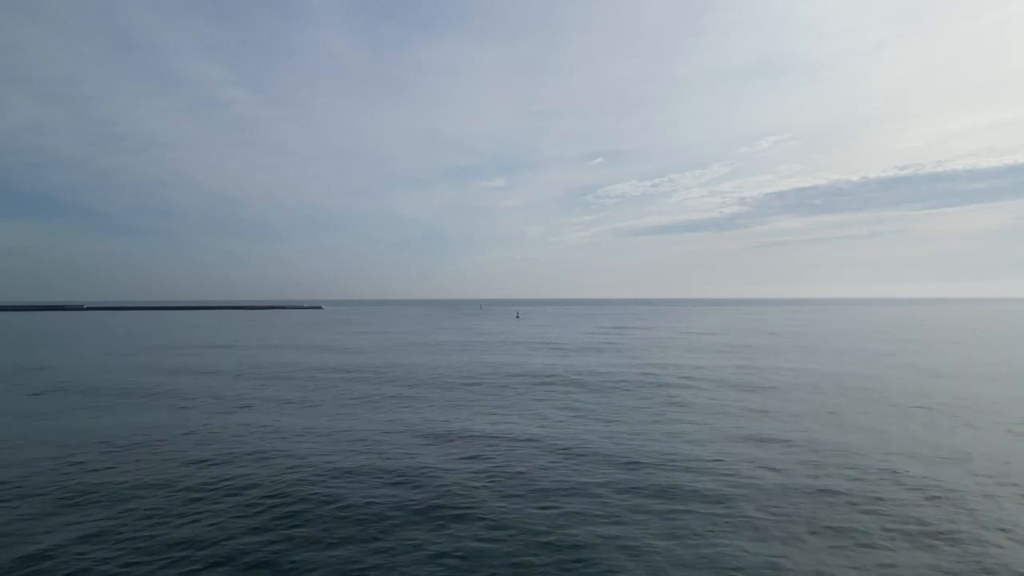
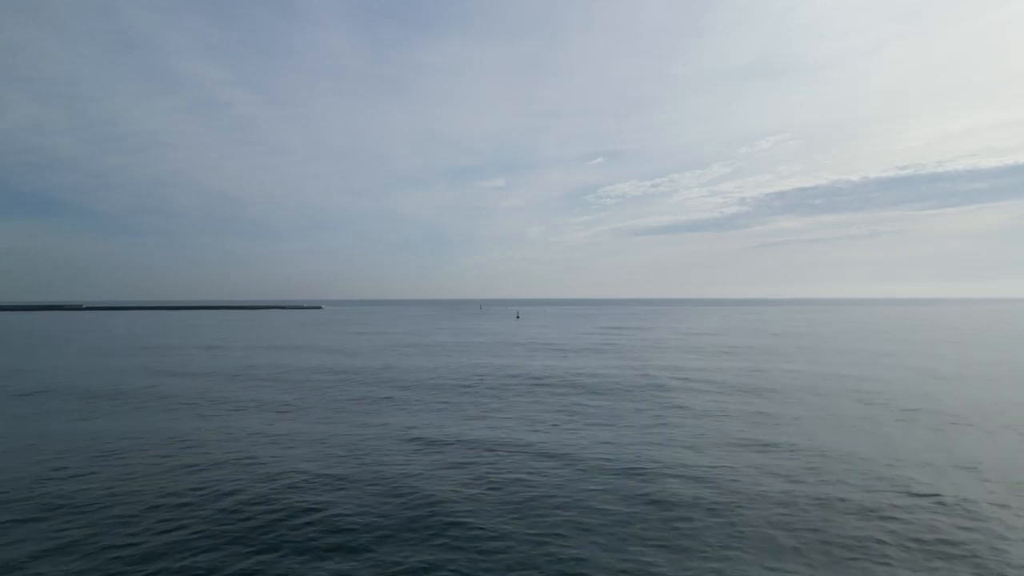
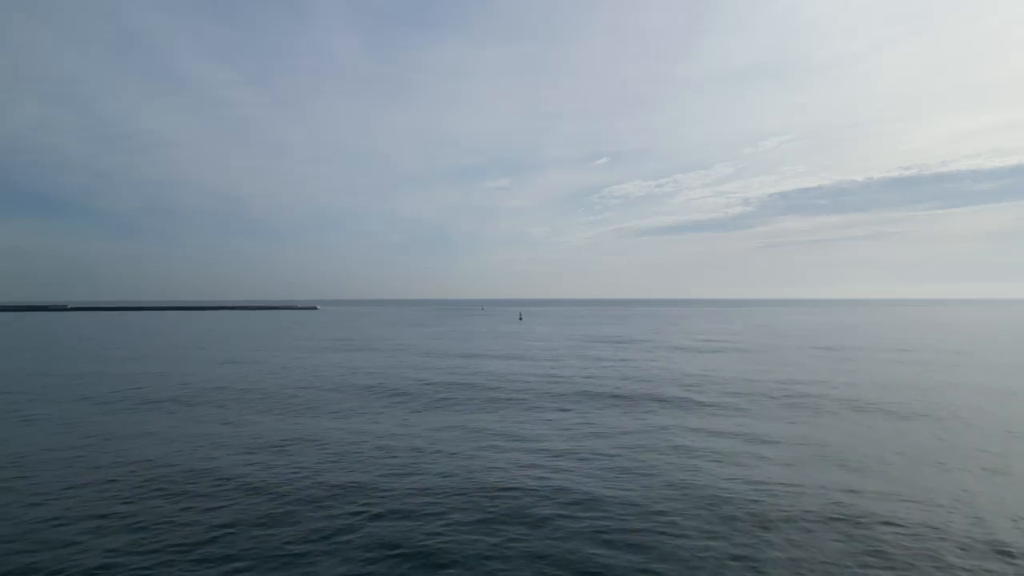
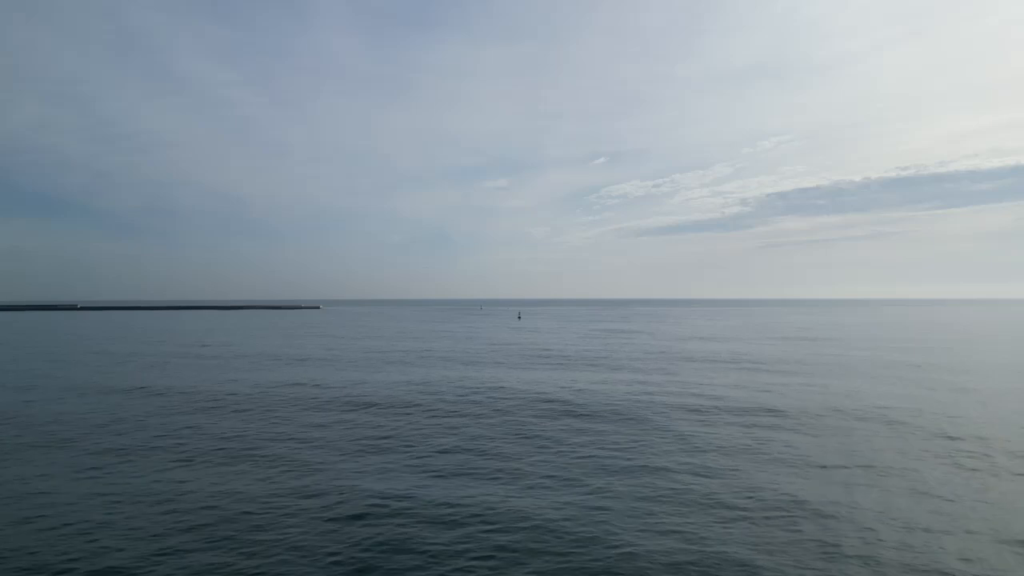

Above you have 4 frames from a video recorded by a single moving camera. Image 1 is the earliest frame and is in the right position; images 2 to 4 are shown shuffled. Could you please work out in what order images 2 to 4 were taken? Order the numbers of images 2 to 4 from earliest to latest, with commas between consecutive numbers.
2, 4, 3
